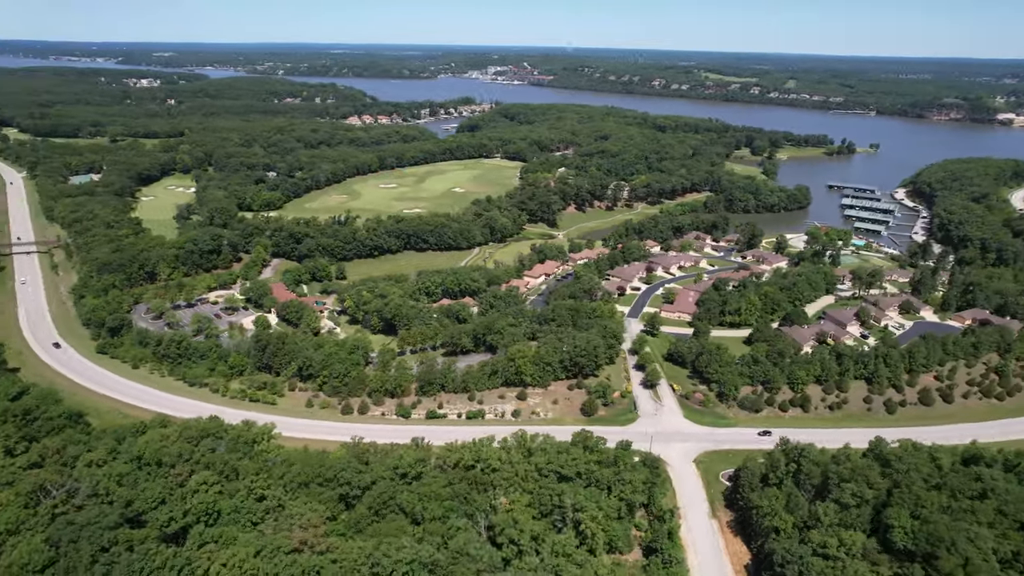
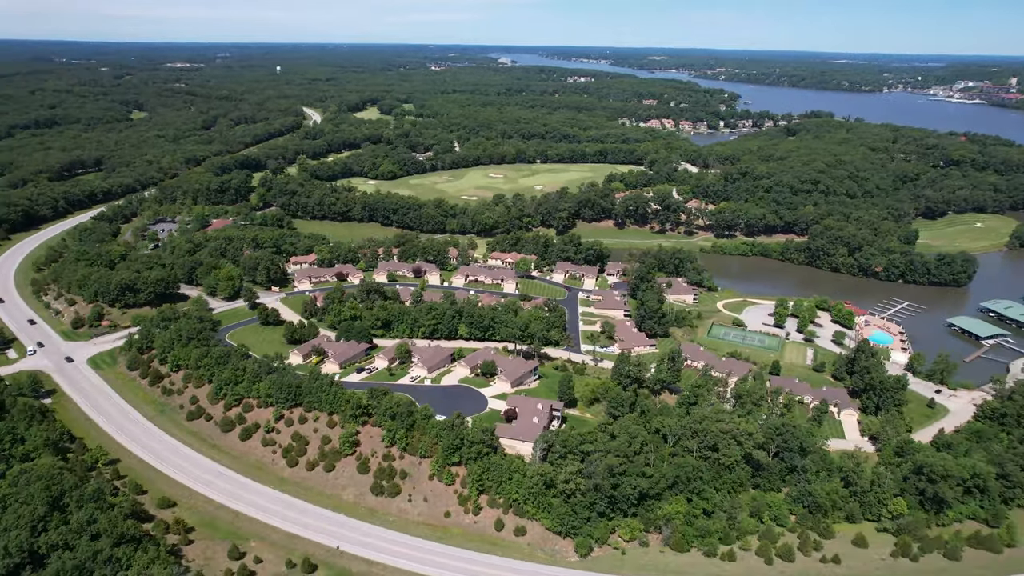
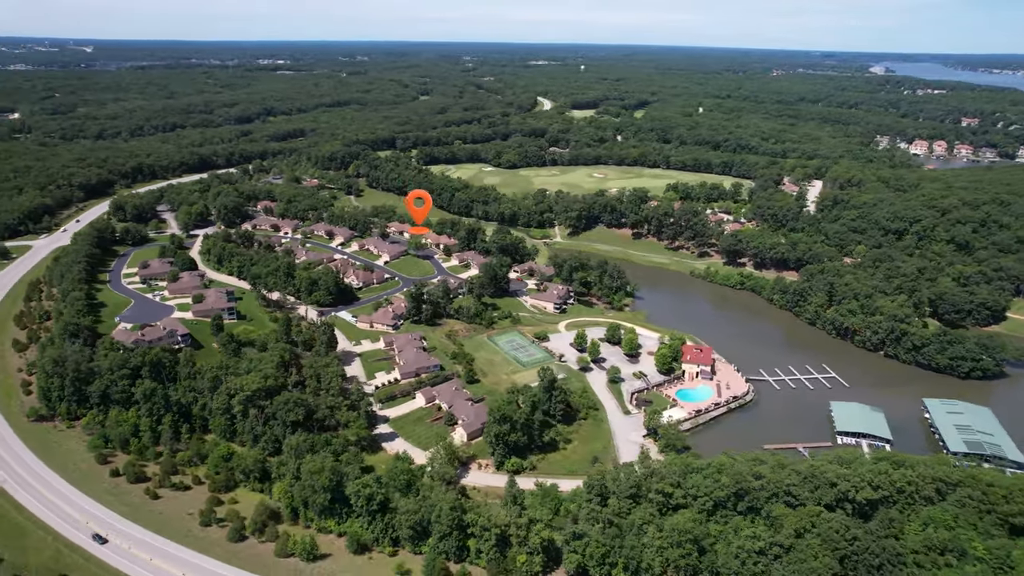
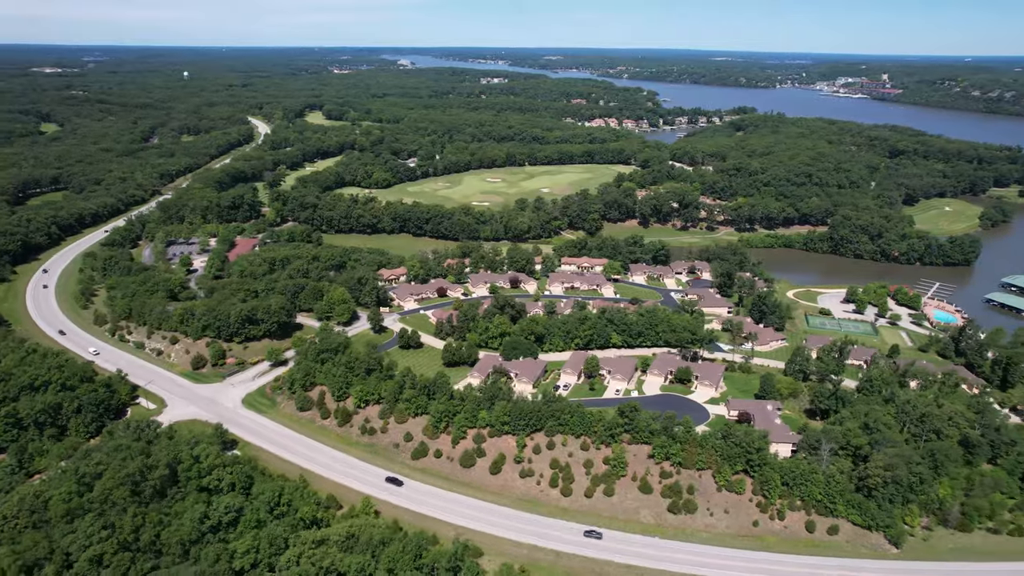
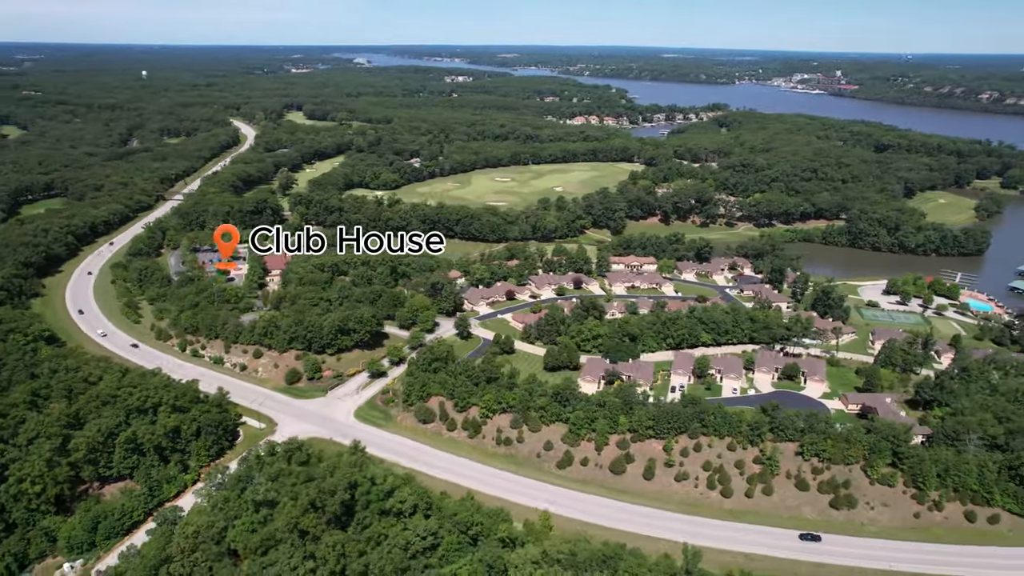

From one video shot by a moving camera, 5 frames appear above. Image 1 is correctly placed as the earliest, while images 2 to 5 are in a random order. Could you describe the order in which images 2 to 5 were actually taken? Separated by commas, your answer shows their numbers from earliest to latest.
5, 4, 2, 3
